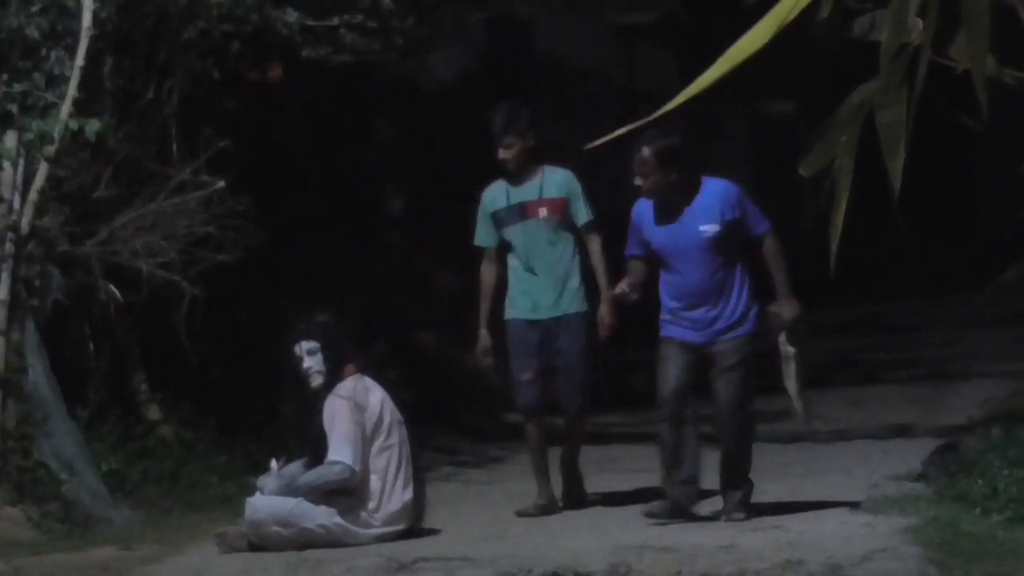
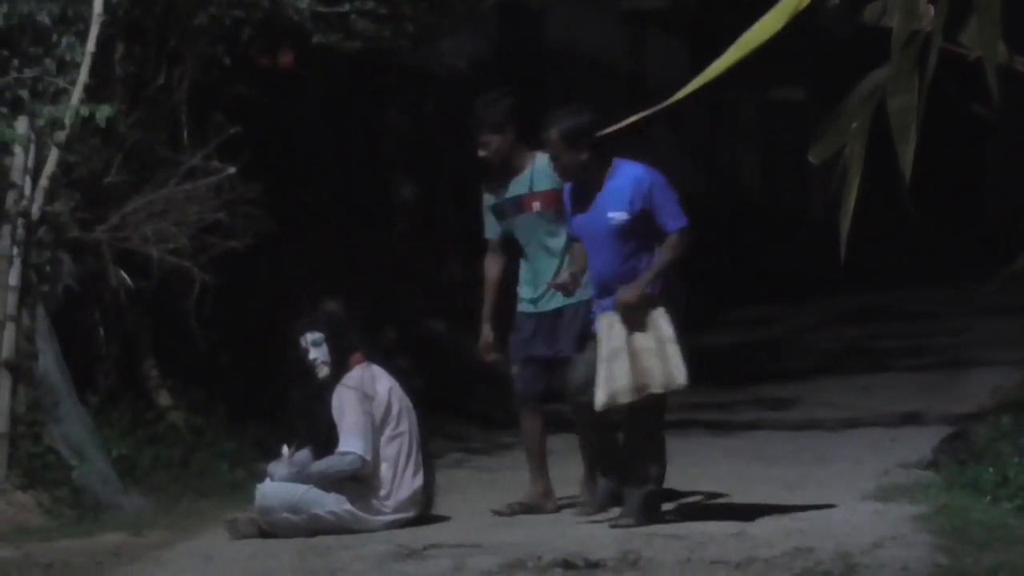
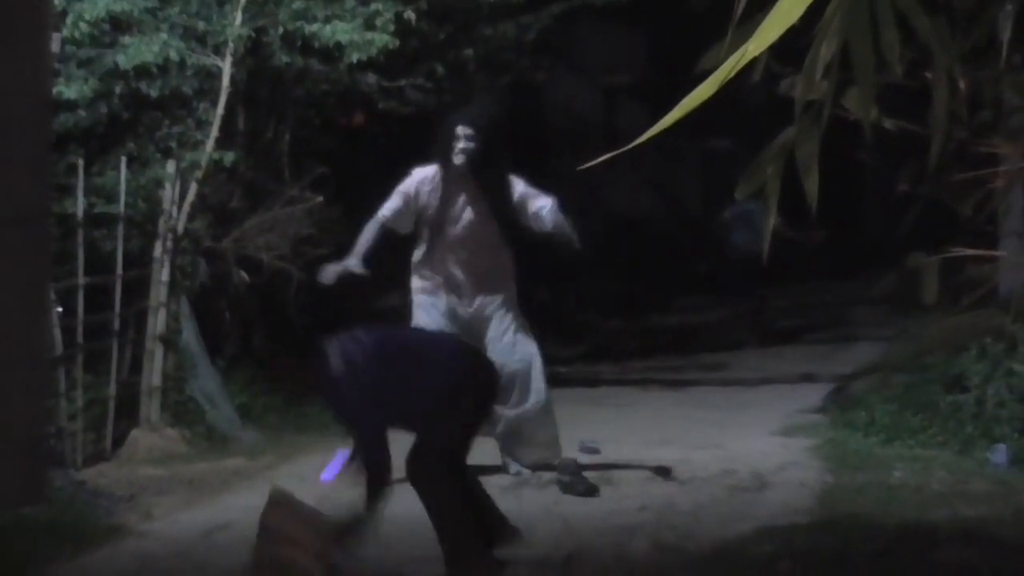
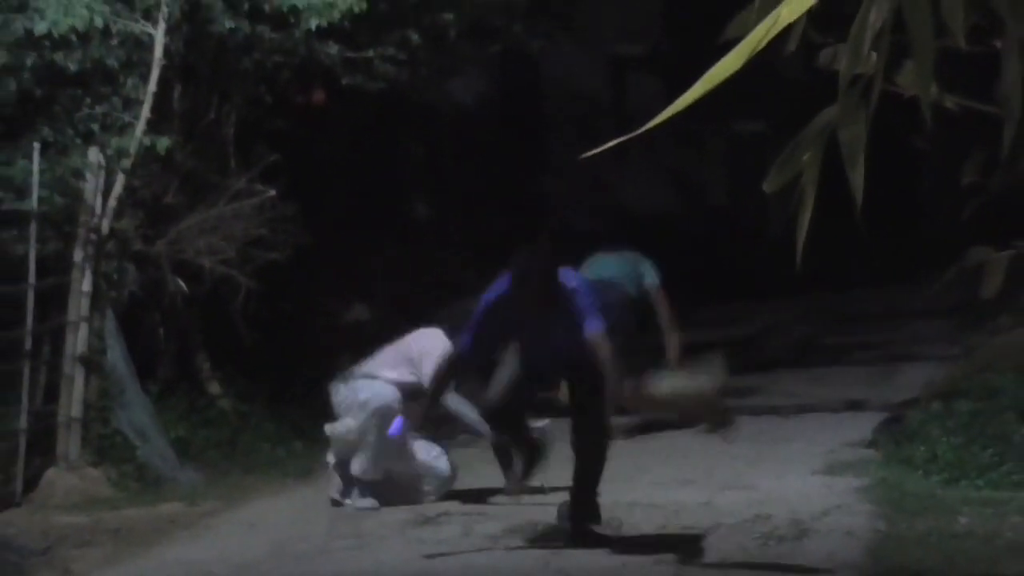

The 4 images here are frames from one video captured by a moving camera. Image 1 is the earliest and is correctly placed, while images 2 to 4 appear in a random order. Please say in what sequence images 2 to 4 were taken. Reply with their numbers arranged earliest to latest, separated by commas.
2, 4, 3
